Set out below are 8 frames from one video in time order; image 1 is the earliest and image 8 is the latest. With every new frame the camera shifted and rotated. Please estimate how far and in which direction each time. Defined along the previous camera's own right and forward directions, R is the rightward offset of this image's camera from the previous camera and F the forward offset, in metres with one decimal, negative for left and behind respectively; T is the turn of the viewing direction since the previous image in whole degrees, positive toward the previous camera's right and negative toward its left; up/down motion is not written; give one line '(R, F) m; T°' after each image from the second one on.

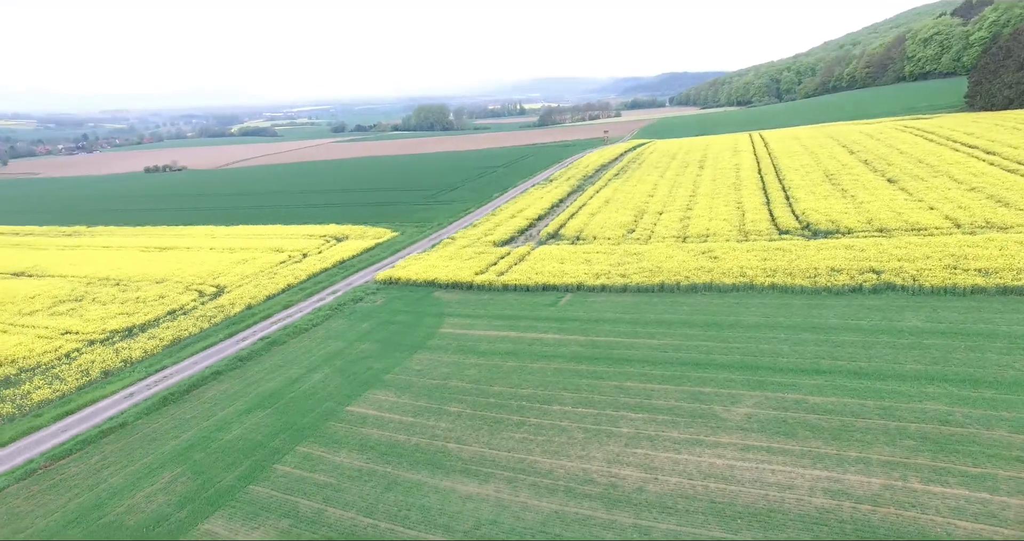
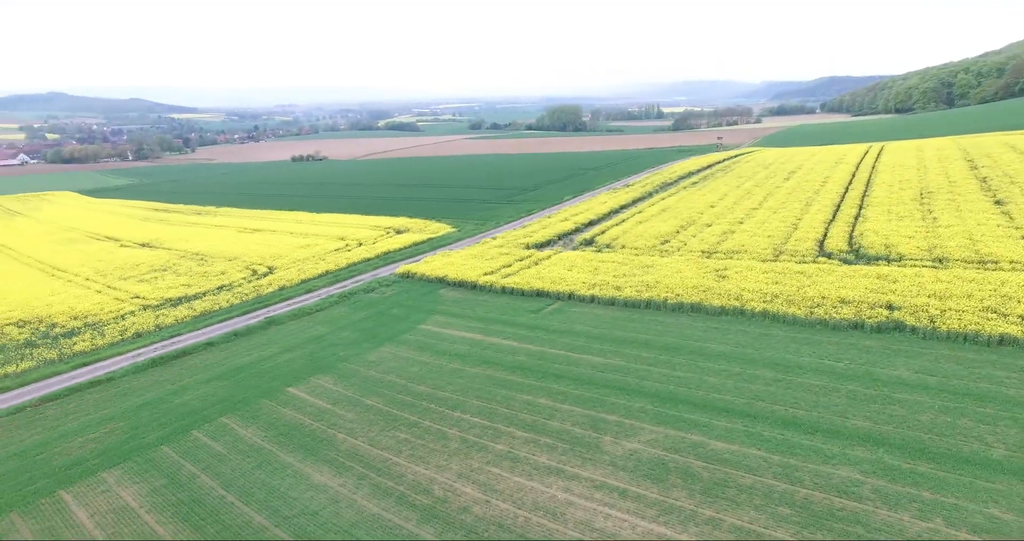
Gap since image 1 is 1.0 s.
(+6.1, +1.0) m; -13°
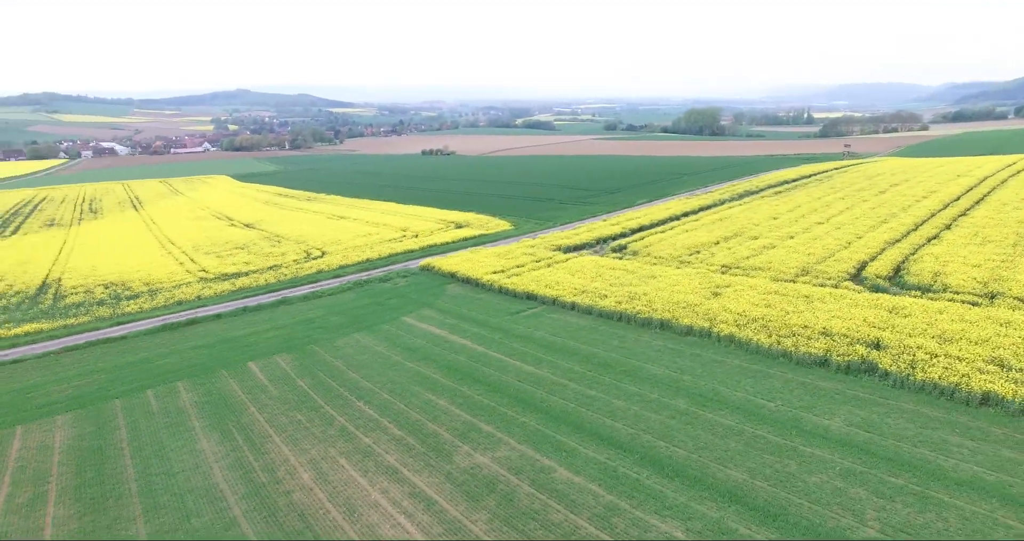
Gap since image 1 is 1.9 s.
(+6.2, +1.1) m; -13°
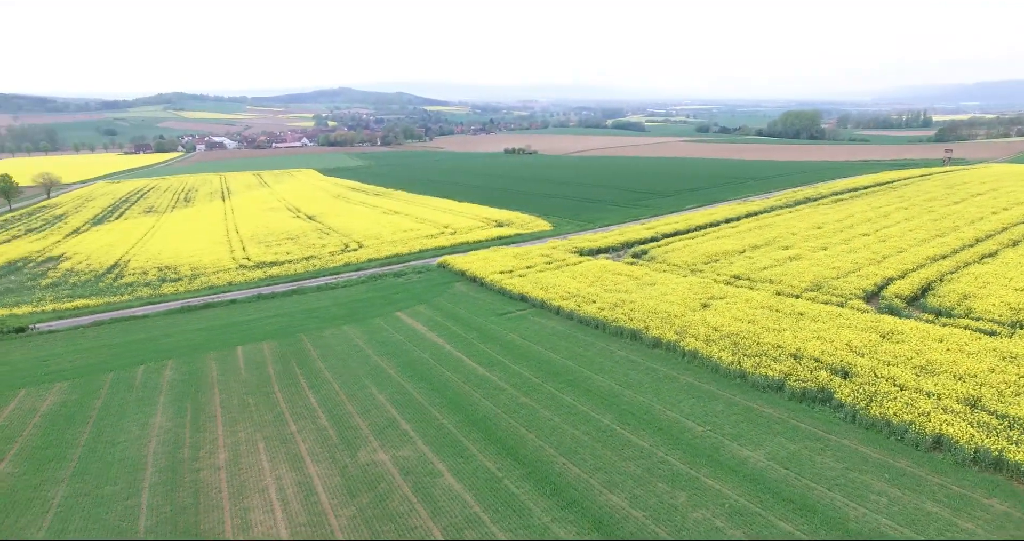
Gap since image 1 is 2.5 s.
(+4.0, +0.6) m; -8°
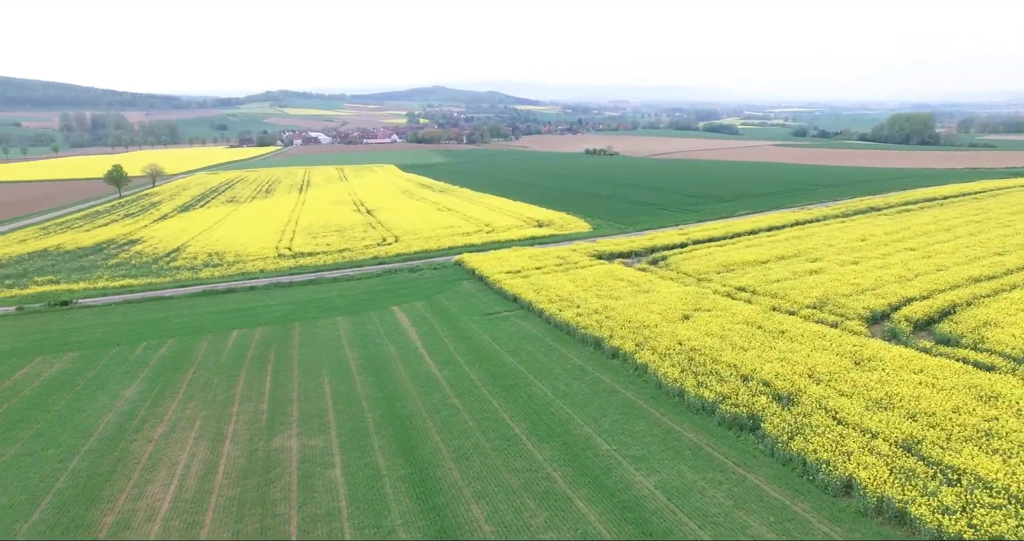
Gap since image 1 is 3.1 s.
(+3.9, +0.5) m; -8°
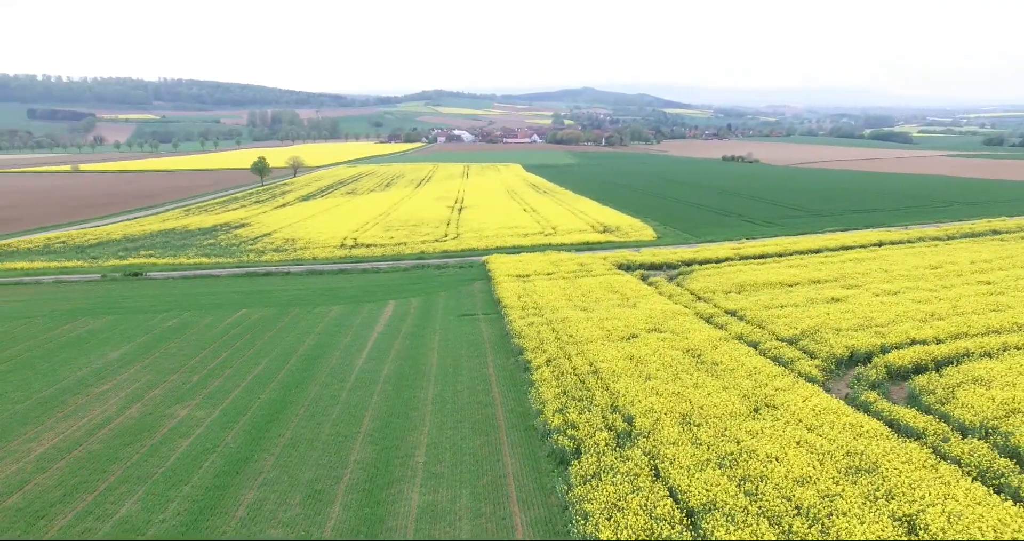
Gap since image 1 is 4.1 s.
(+6.4, +1.1) m; -14°
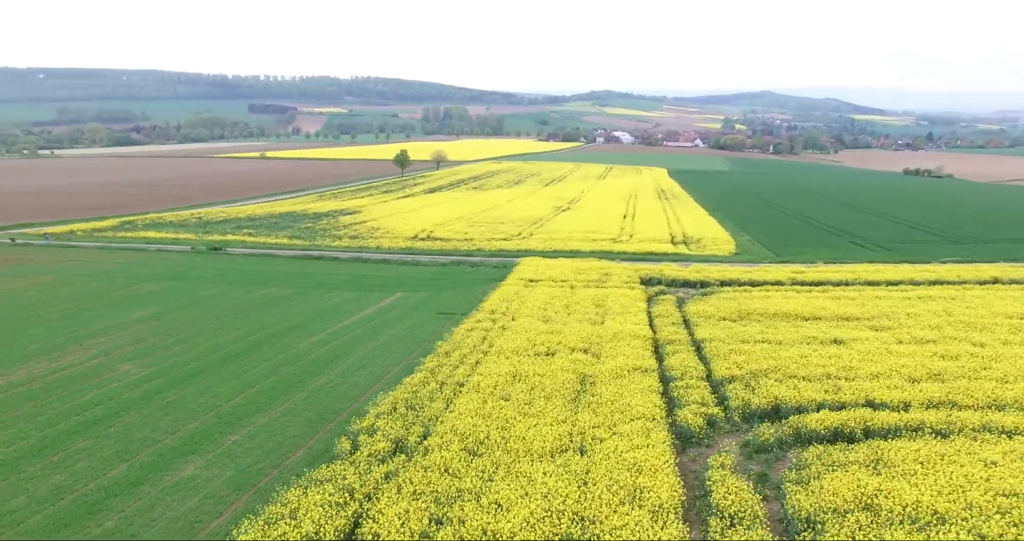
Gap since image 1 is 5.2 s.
(+7.1, +1.4) m; -16°
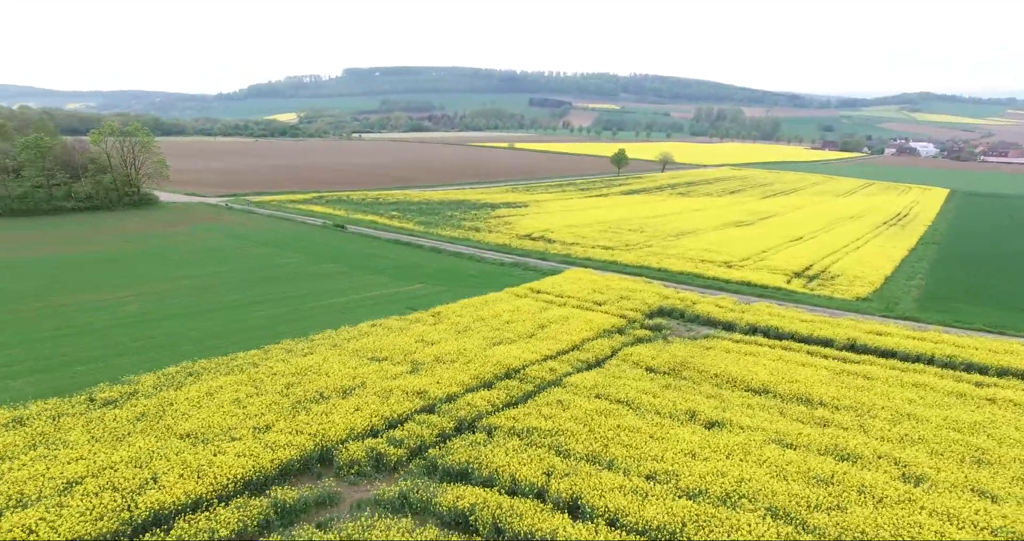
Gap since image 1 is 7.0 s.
(+11.5, +3.3) m; -26°
